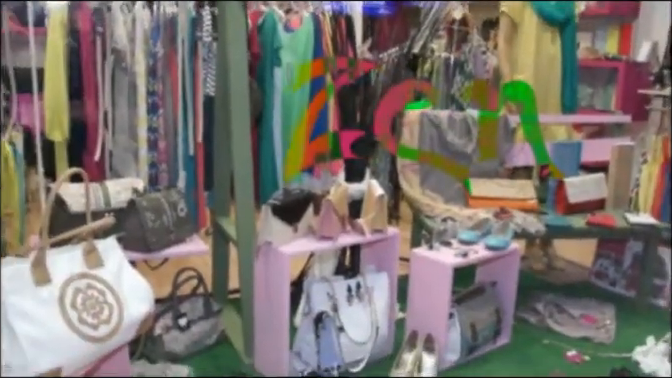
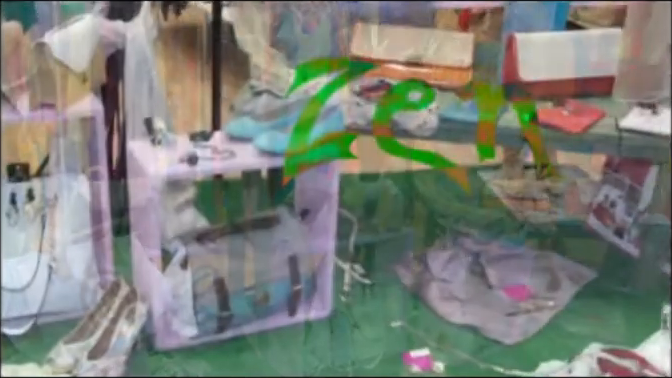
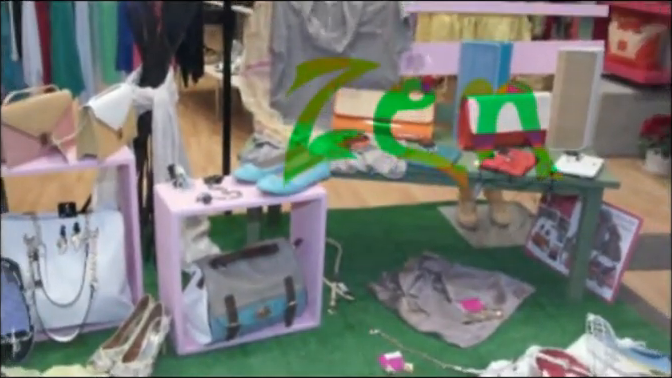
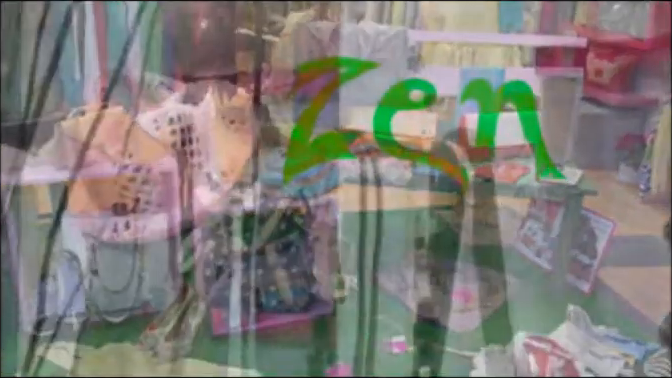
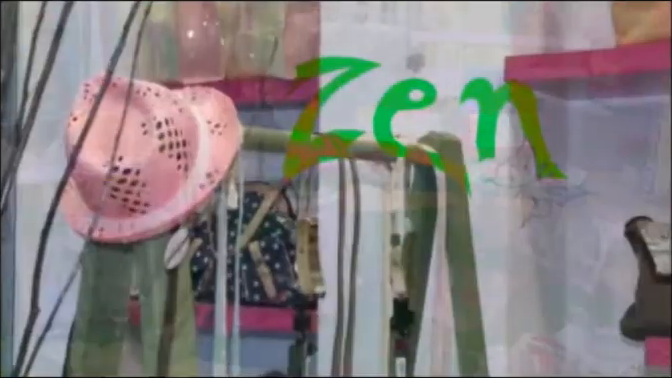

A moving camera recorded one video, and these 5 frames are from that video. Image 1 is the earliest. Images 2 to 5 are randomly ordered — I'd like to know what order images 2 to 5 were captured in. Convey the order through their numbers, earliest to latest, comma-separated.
2, 3, 4, 5
